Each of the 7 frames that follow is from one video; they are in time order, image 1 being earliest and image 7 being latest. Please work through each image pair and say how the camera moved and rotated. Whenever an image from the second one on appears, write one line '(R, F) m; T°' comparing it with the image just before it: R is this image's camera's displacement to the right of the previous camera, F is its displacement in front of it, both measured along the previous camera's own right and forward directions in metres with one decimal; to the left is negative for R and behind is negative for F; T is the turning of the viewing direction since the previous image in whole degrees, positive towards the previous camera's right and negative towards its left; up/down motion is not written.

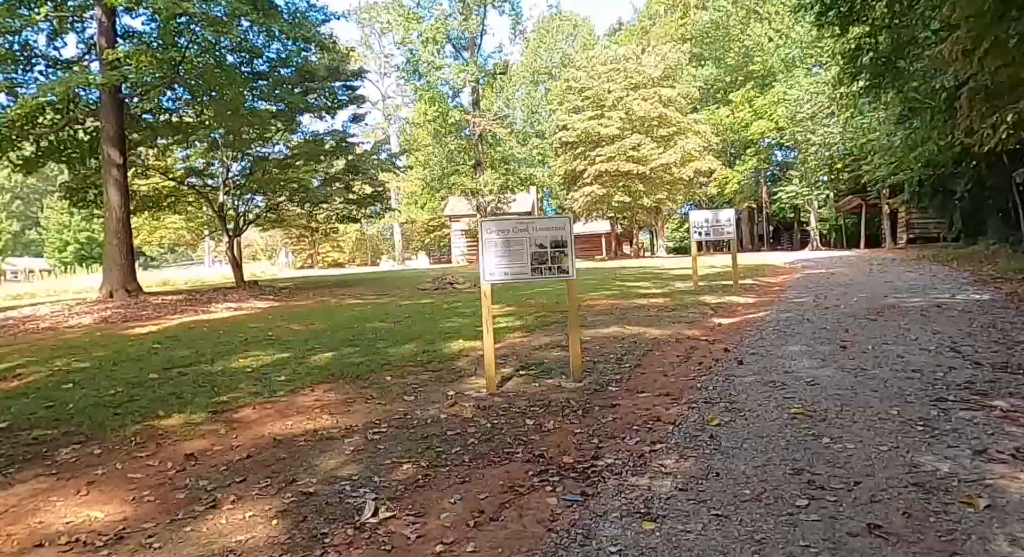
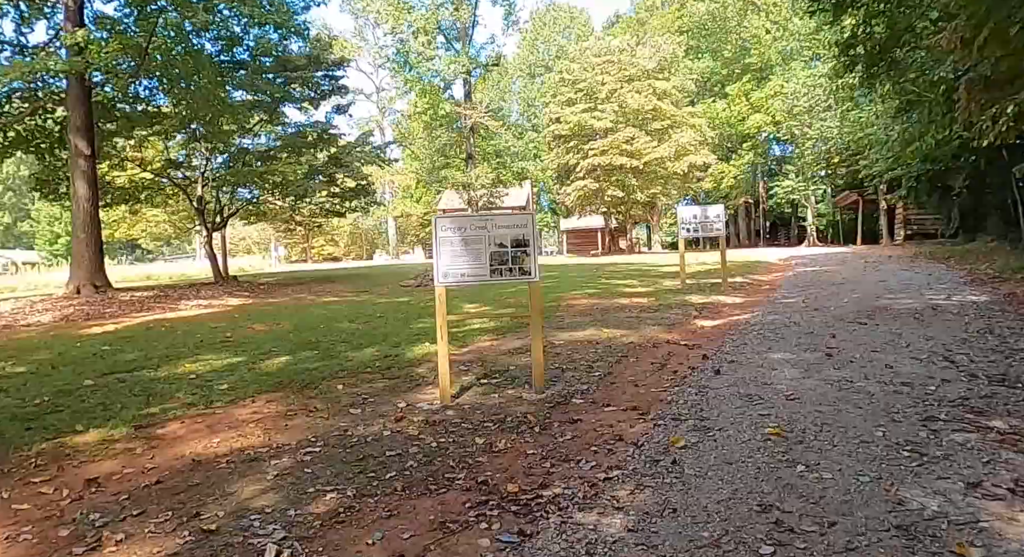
(+0.3, +0.5) m; 0°
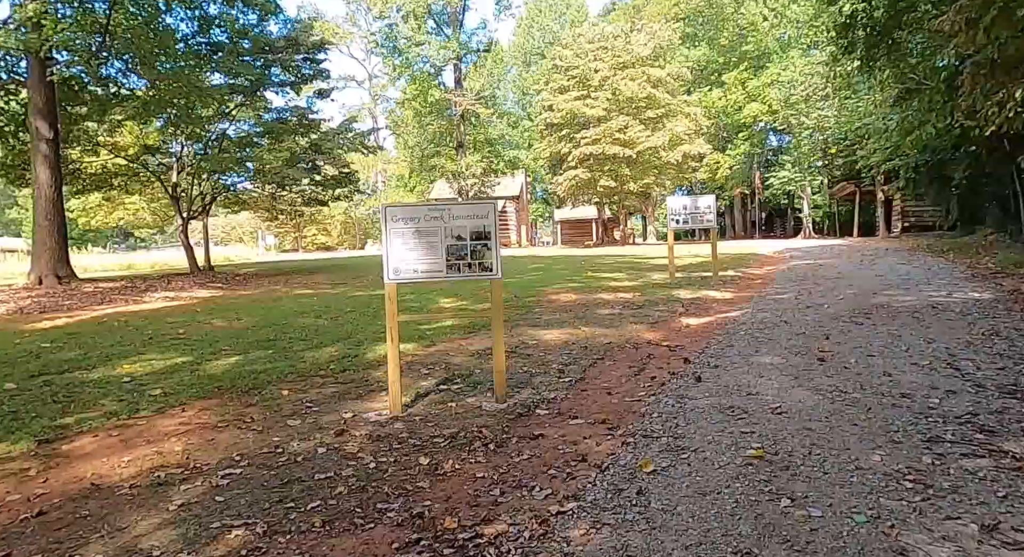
(+0.2, +0.5) m; 0°
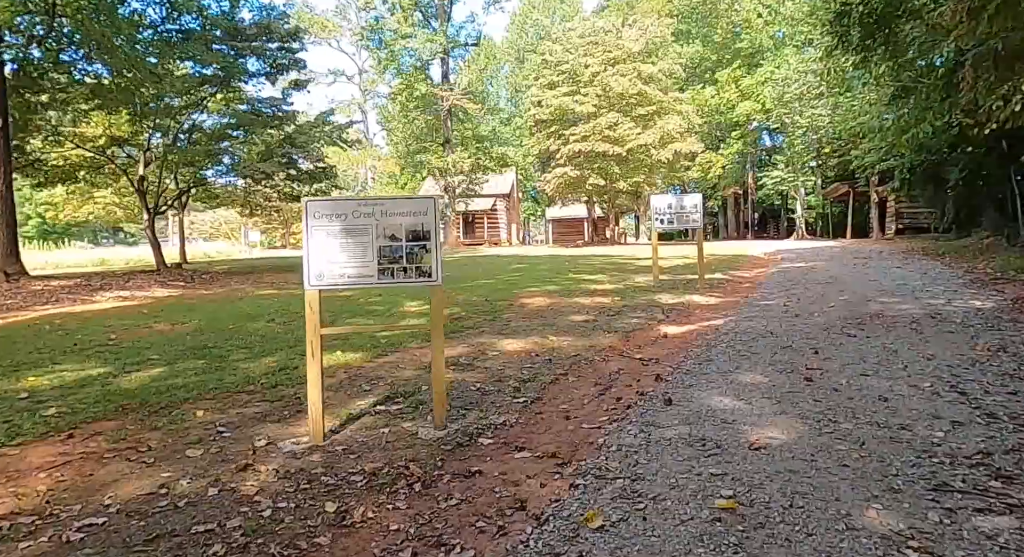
(+0.3, +0.7) m; 0°
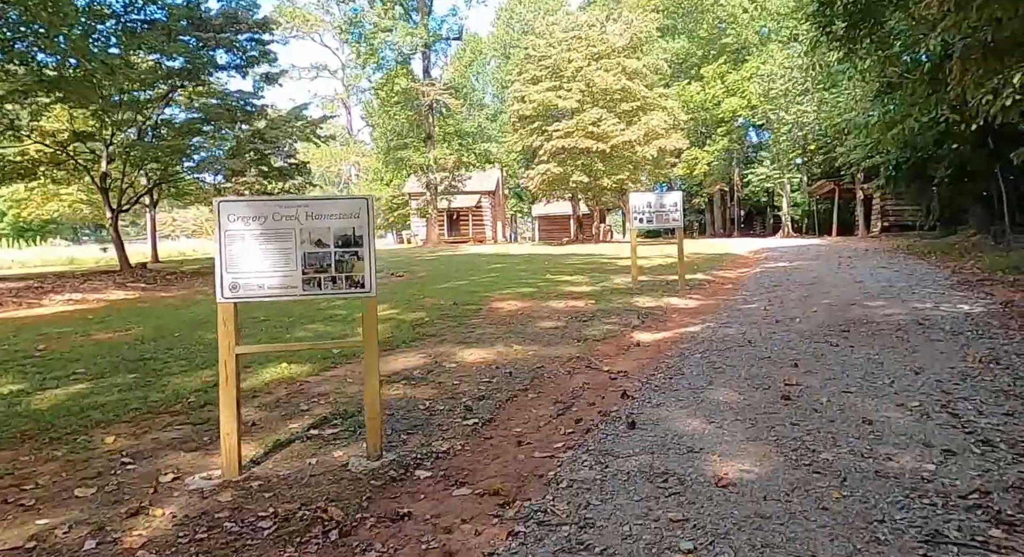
(+0.2, +0.5) m; +1°
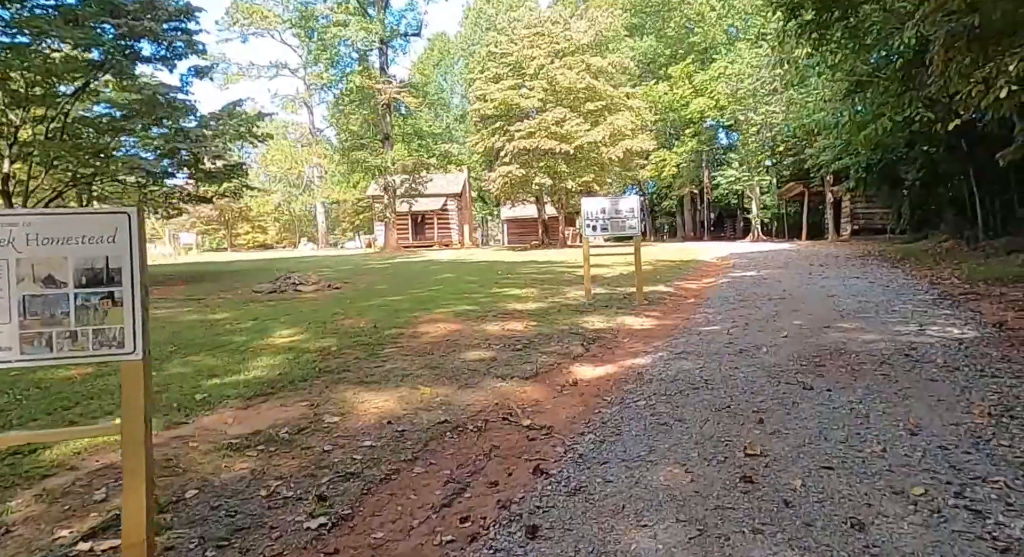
(+0.5, +1.2) m; +2°
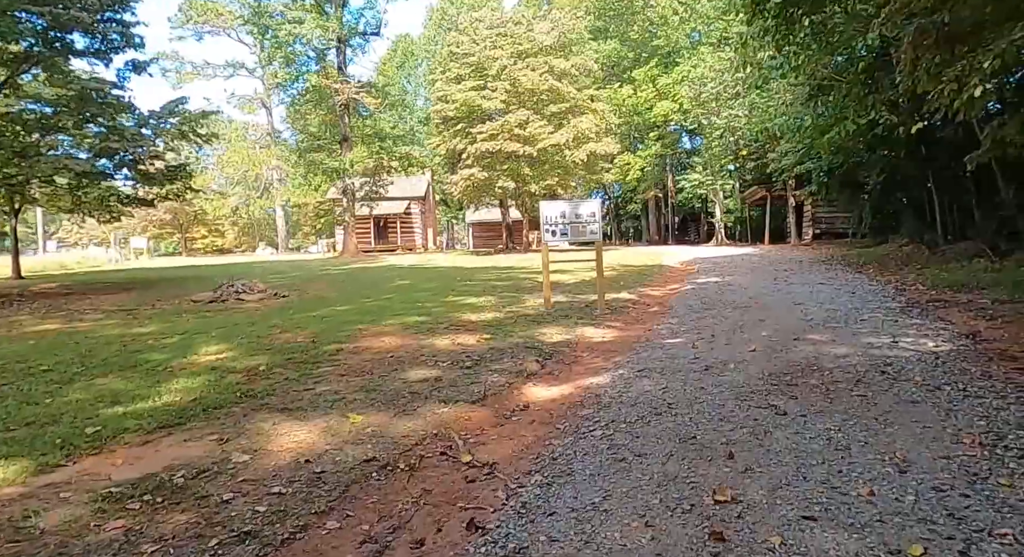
(+0.2, +0.6) m; +3°
